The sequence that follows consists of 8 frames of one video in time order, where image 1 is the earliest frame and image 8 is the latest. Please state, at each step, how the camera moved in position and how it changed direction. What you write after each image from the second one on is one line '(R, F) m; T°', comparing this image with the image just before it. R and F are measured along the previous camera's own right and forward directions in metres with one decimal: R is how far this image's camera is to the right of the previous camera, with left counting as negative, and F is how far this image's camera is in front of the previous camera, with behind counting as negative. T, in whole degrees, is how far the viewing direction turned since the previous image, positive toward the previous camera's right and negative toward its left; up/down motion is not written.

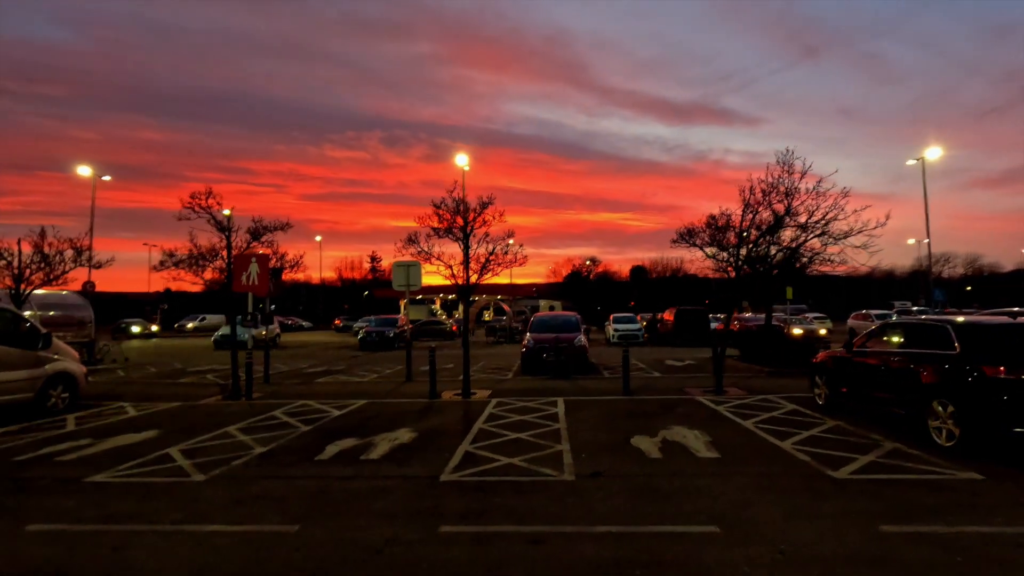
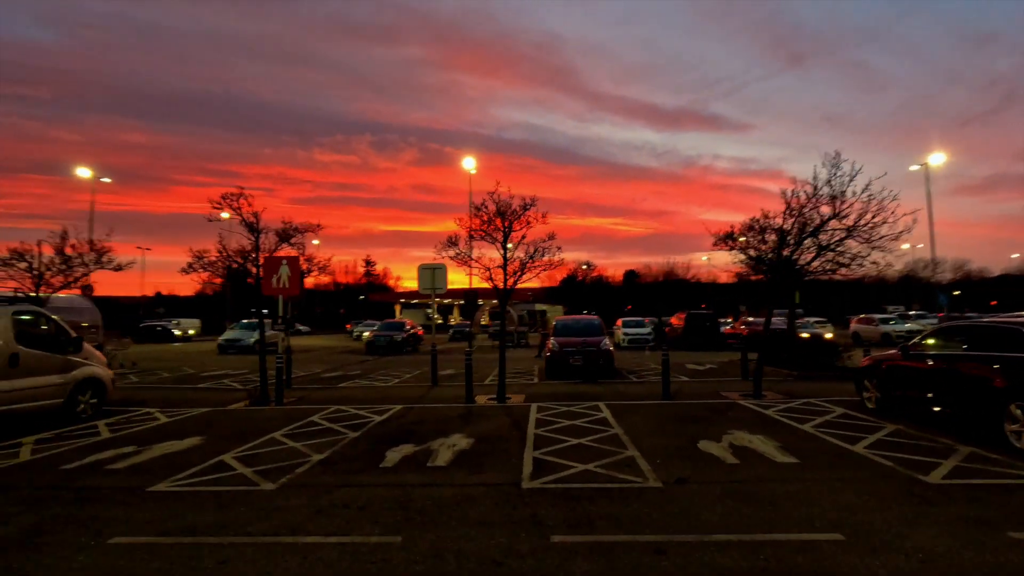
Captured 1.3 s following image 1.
(-1.2, +0.2) m; +1°
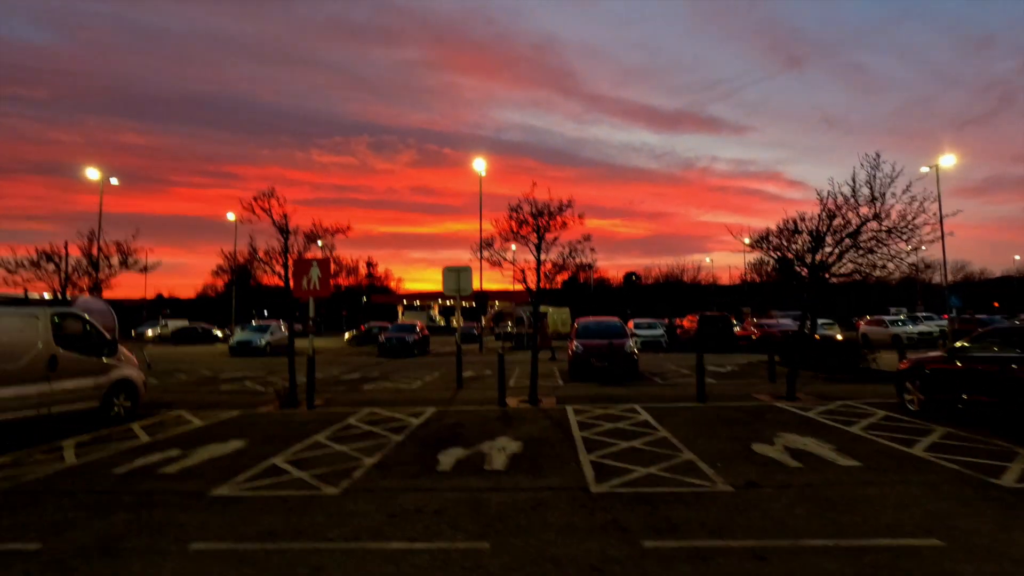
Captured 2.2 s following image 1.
(-0.9, +0.1) m; 0°
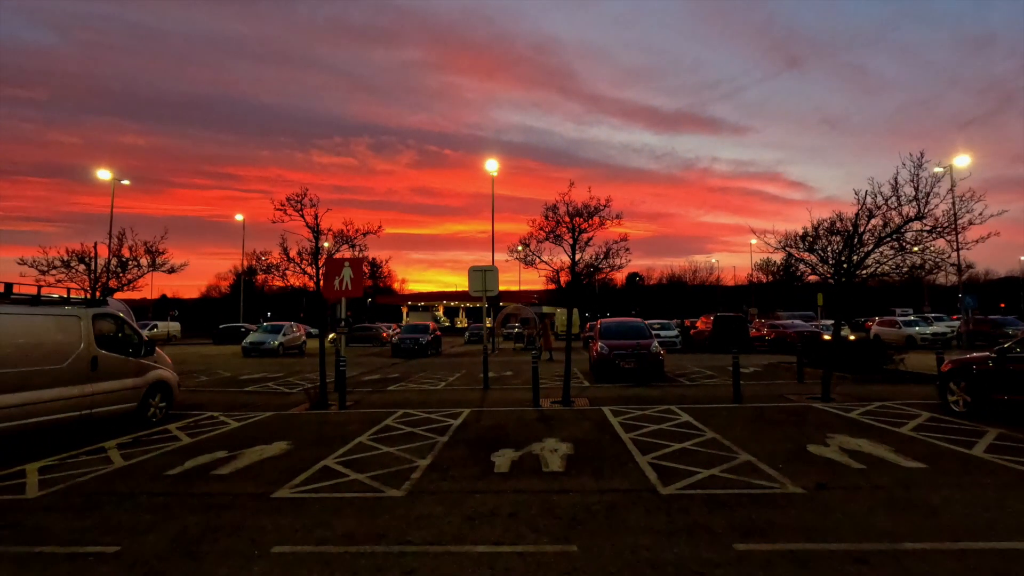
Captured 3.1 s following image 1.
(-0.8, +0.1) m; 0°
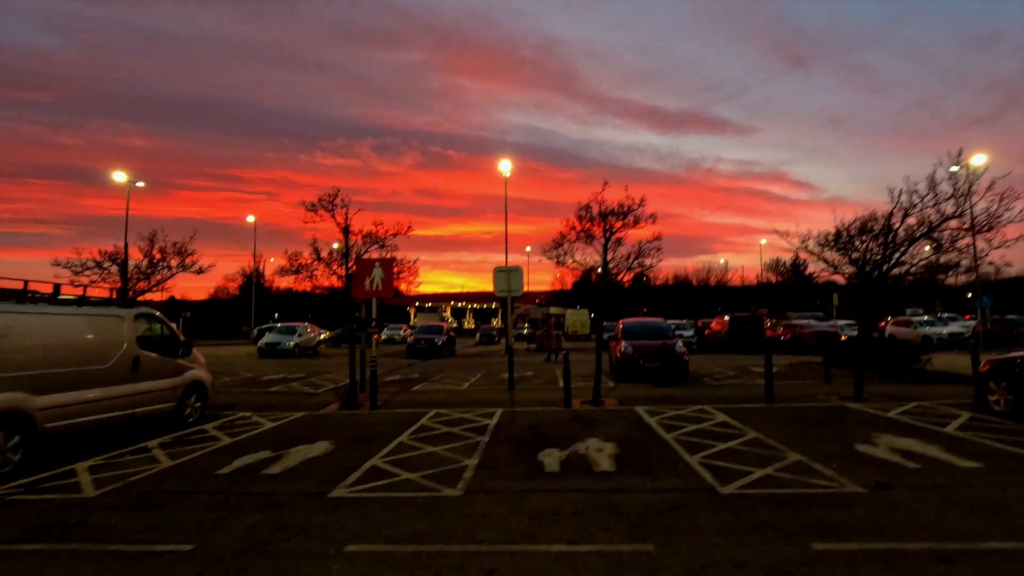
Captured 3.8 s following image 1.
(-0.7, 0.0) m; 0°
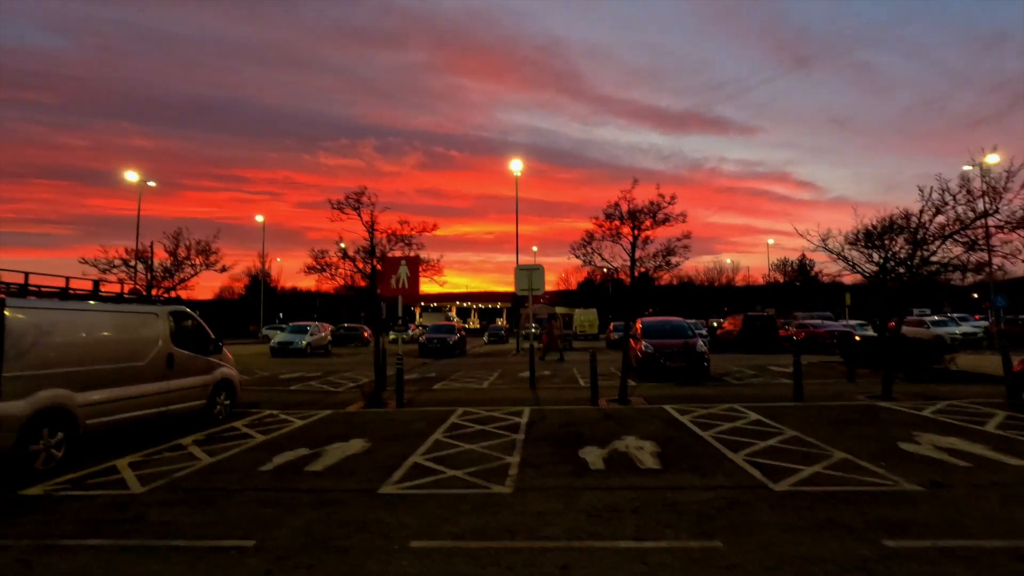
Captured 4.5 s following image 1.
(-0.6, 0.0) m; 0°
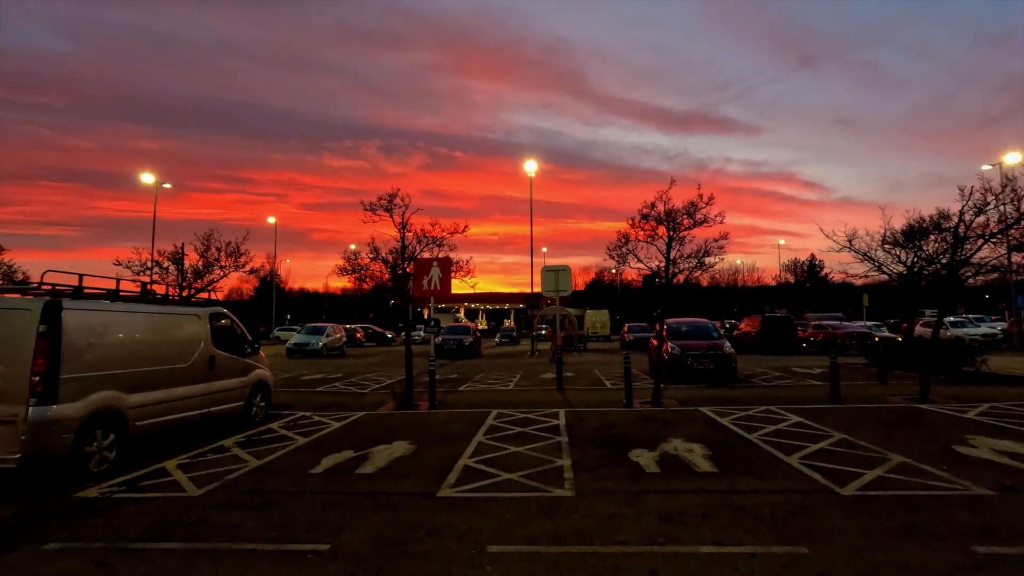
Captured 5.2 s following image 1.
(-0.7, 0.0) m; 0°
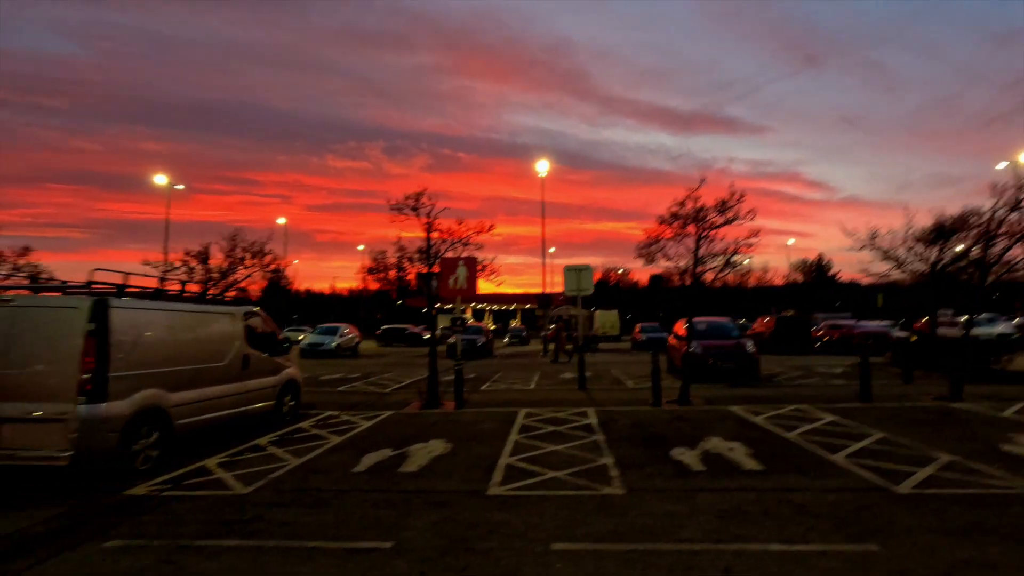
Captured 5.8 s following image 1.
(-0.6, 0.0) m; 0°
